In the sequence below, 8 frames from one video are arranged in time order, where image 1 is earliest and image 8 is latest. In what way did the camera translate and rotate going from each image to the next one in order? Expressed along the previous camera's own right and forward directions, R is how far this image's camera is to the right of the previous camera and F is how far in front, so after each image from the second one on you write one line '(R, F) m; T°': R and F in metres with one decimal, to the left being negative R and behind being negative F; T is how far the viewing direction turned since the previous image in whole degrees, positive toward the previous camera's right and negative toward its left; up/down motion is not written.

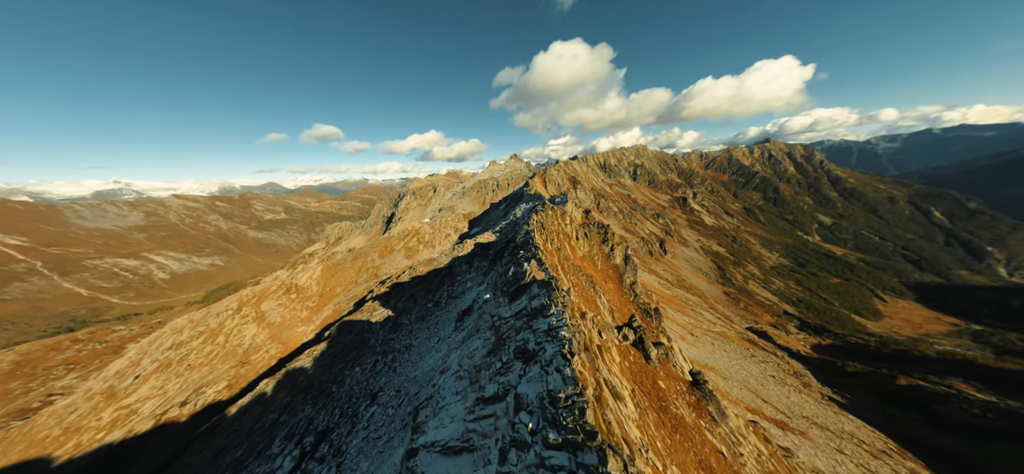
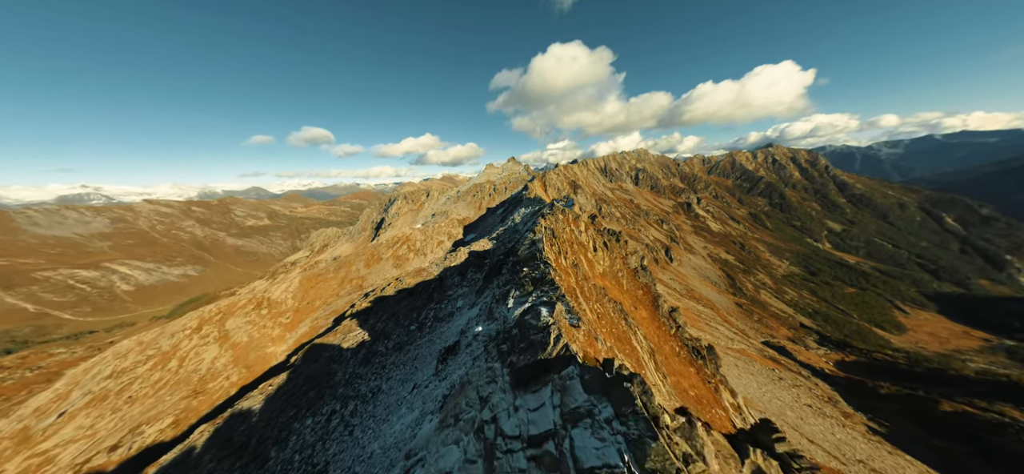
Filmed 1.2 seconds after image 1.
(-0.3, +7.2) m; +1°
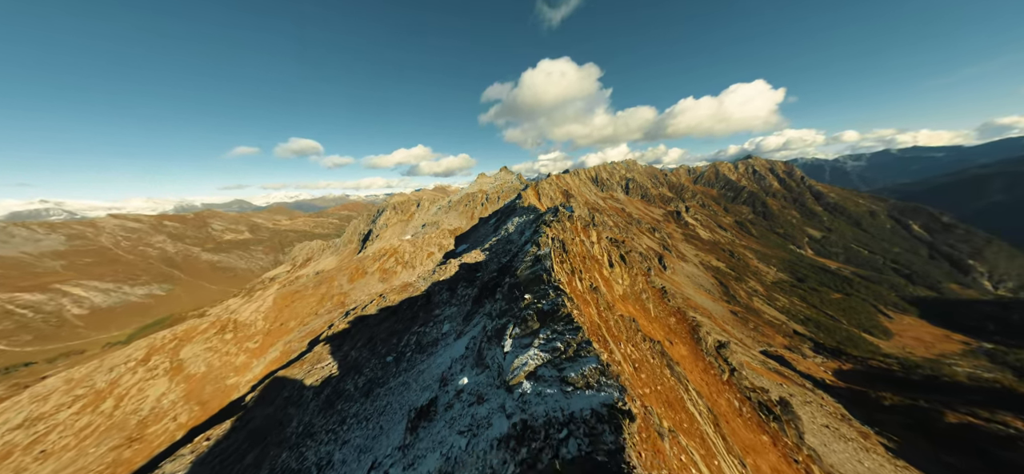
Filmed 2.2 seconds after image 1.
(-0.1, +5.9) m; +1°
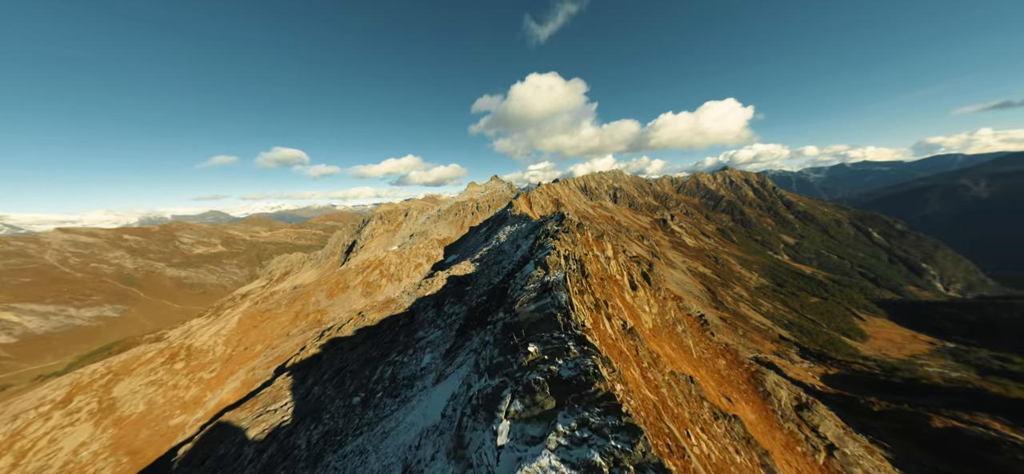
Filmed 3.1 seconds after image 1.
(-0.1, +5.6) m; +2°
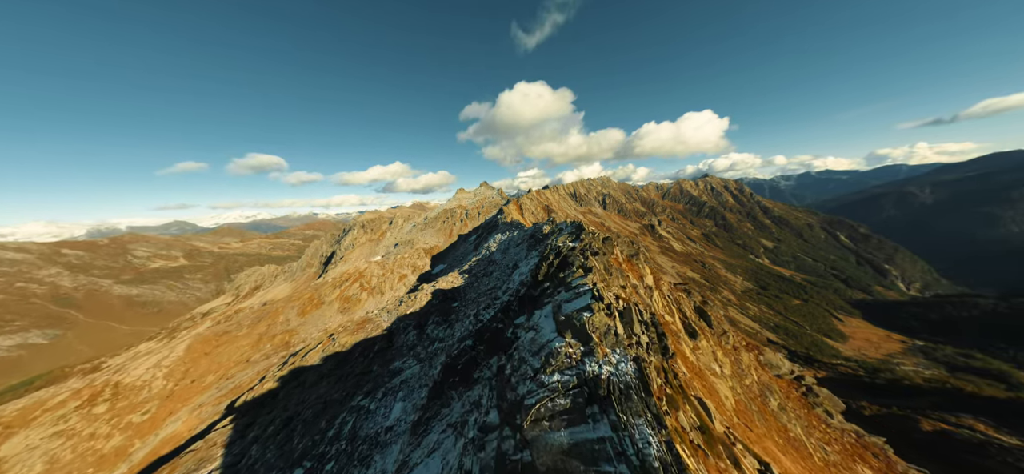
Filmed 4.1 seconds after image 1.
(-0.3, +6.7) m; +2°
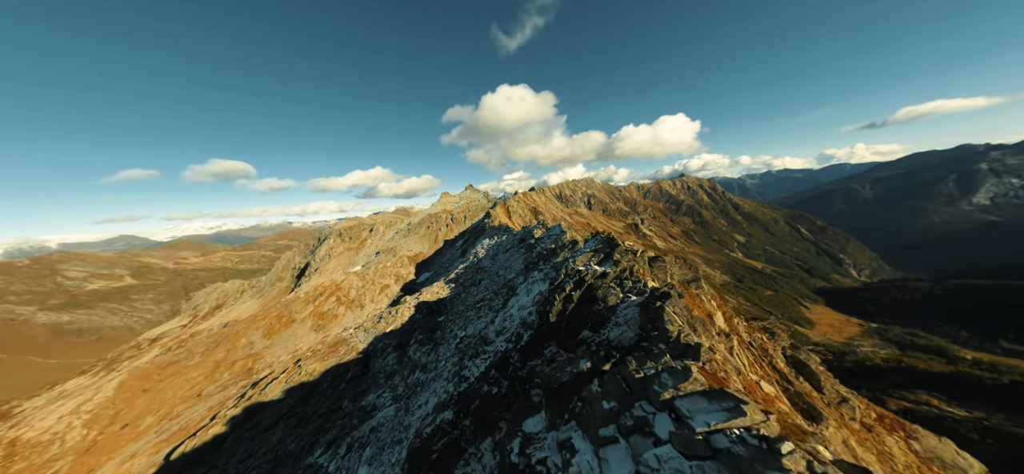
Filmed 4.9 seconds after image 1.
(-0.7, +6.2) m; +3°
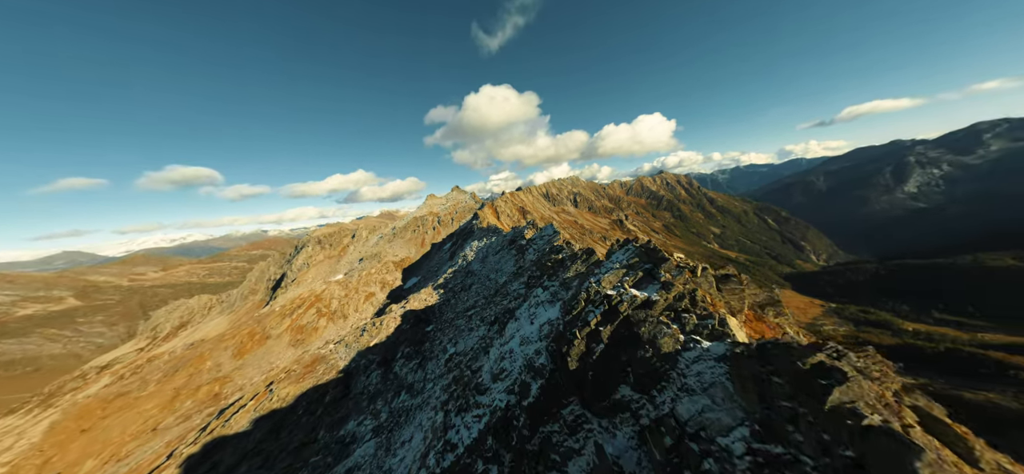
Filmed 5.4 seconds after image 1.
(-1.3, +4.4) m; +3°
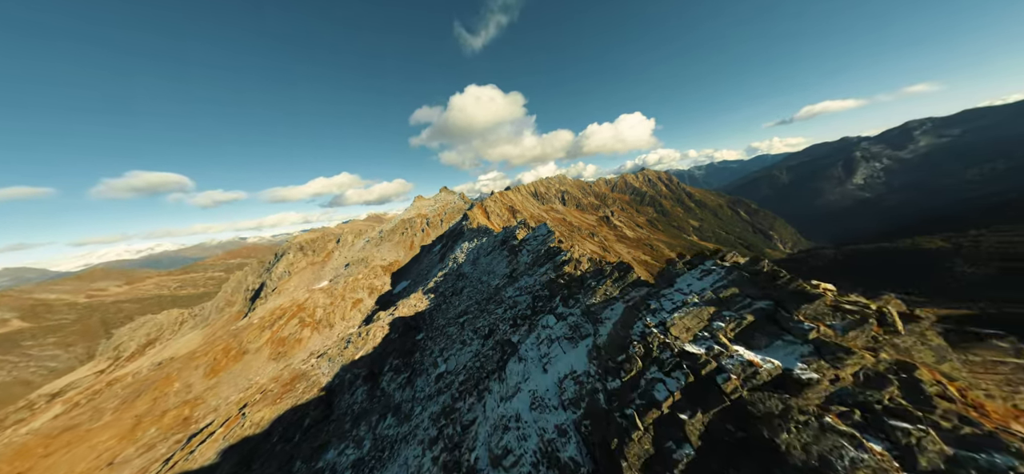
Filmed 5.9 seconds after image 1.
(-1.0, +3.6) m; +2°
